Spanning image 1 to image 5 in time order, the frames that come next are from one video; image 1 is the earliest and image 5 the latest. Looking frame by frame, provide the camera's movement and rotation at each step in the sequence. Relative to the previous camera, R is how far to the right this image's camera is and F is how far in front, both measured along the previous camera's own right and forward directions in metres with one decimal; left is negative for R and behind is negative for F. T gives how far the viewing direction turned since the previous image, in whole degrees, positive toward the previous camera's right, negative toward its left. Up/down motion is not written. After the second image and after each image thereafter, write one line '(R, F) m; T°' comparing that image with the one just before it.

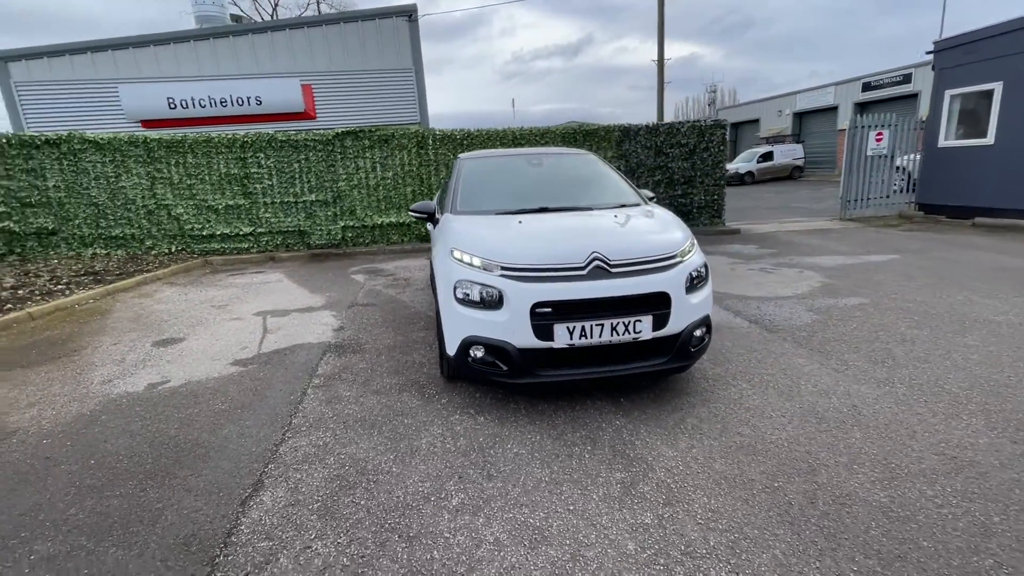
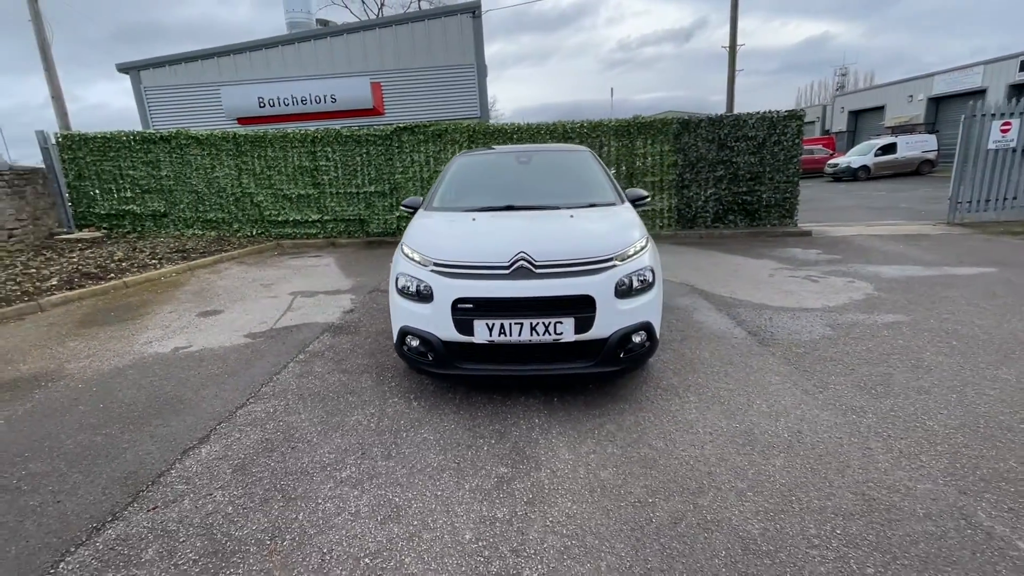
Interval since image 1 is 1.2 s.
(+1.0, 0.0) m; -11°
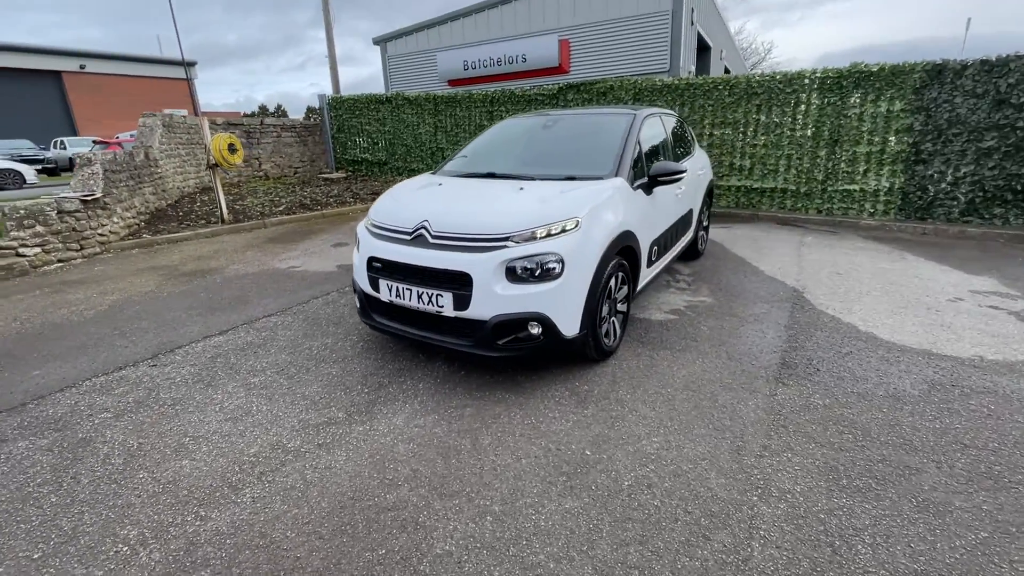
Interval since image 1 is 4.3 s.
(+2.0, +0.6) m; -28°
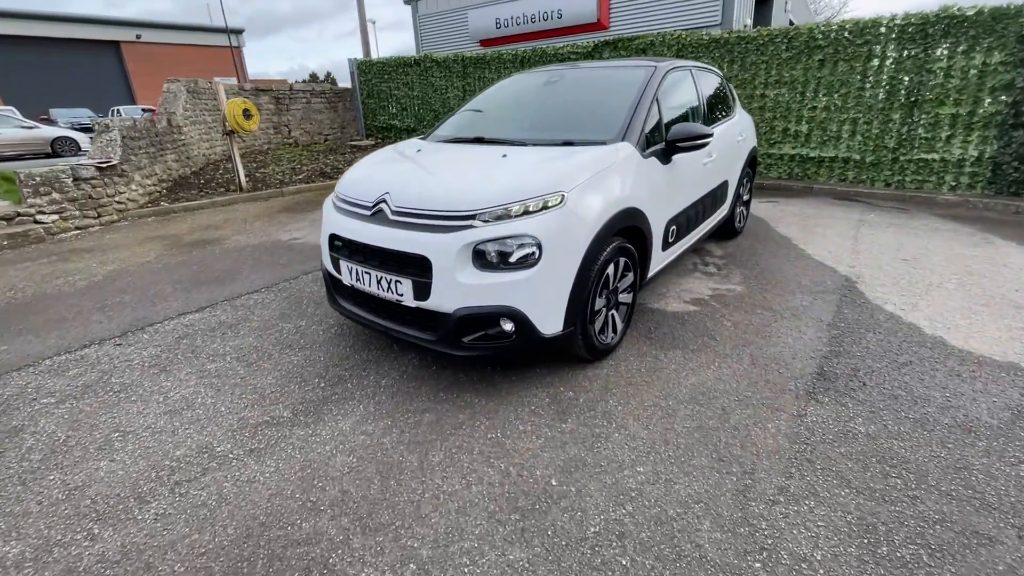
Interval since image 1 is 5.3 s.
(+0.4, +0.5) m; -5°
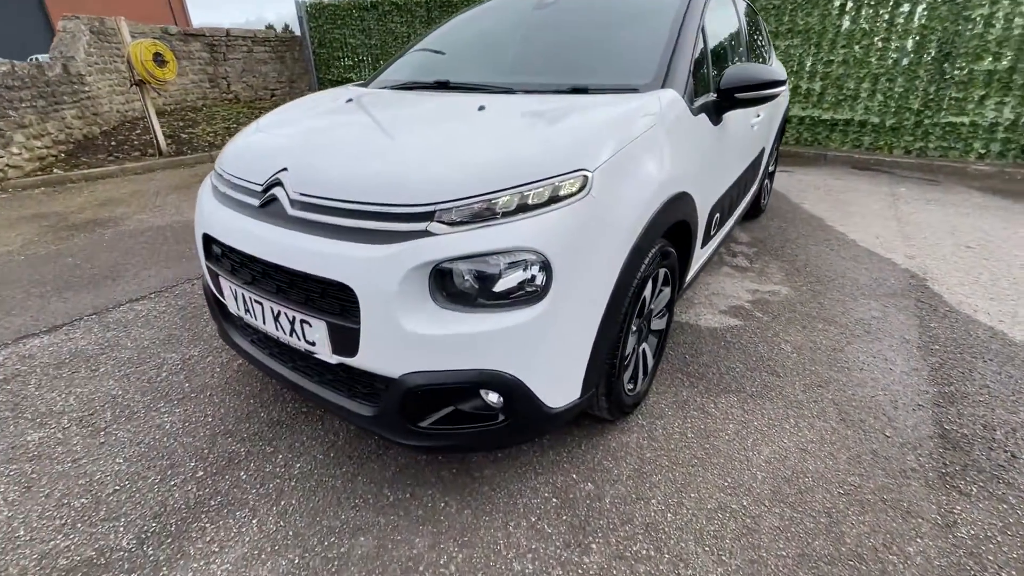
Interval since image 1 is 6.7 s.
(0.0, +1.0) m; +3°
